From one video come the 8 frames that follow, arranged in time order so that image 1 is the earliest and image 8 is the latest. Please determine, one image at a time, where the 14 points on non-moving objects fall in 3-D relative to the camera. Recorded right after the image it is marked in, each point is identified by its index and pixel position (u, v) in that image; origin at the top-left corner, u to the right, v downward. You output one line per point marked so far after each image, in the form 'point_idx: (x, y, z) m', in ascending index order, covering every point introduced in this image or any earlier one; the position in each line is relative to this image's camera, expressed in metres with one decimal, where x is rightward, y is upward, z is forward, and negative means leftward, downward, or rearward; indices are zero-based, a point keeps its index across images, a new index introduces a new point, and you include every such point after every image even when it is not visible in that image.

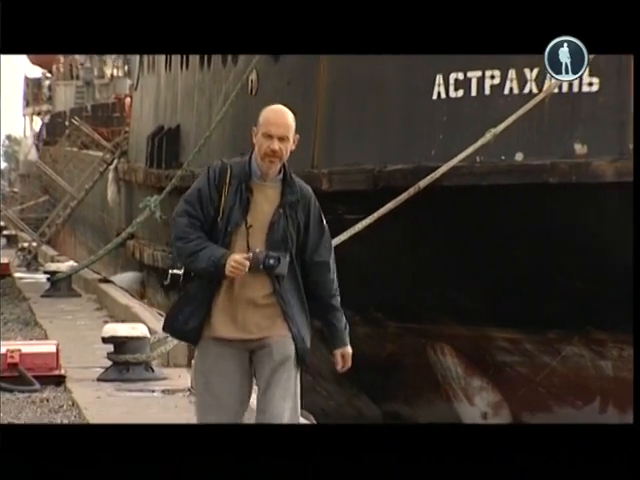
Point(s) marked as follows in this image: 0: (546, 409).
0: (+1.4, -1.0, +5.0) m
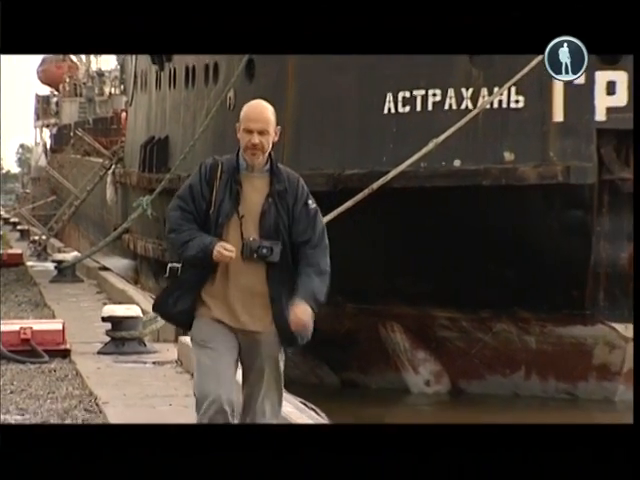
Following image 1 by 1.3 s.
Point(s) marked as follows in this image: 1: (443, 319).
0: (+1.1, -1.0, +5.7) m
1: (+0.9, -0.6, +6.0) m
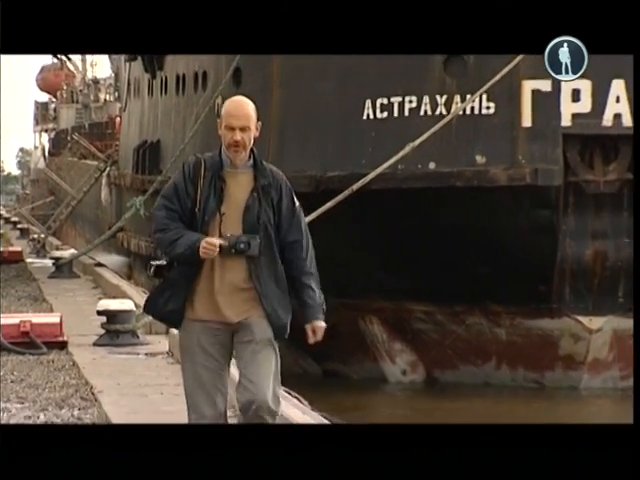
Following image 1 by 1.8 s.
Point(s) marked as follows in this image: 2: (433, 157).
0: (+1.0, -1.0, +6.1) m
1: (+0.8, -0.6, +6.4) m
2: (+0.9, +0.7, +6.4) m
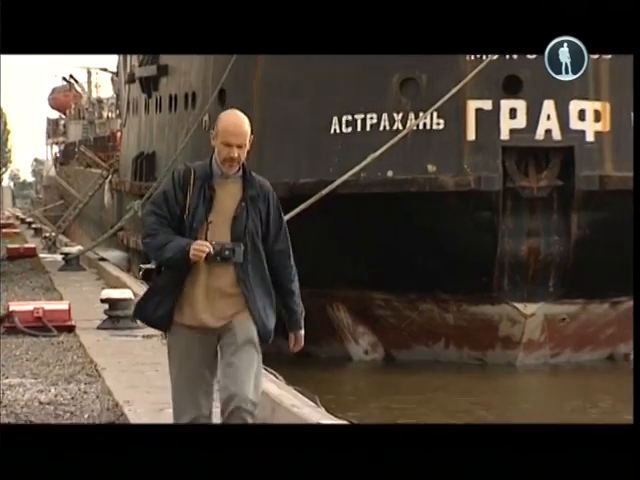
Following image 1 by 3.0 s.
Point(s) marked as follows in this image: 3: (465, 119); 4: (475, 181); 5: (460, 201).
0: (+0.8, -1.0, +7.1) m
1: (+0.5, -0.6, +7.4) m
2: (+0.7, +0.7, +7.4) m
3: (+1.3, +1.1, +7.3) m
4: (+1.4, +0.5, +7.3) m
5: (+1.3, +0.4, +7.3) m
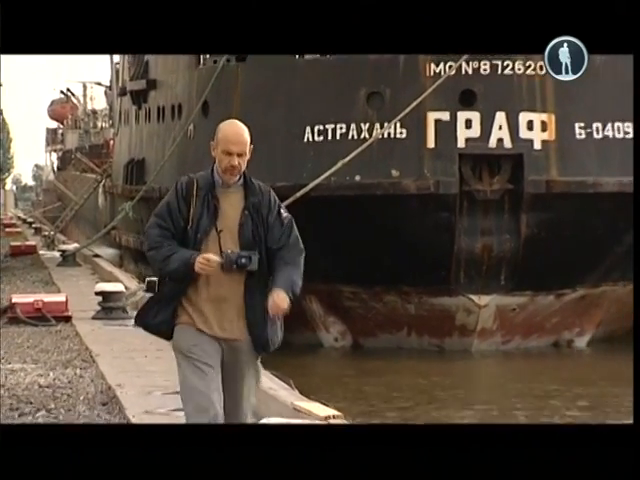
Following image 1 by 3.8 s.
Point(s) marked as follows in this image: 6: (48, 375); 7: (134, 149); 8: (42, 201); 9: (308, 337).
0: (+0.5, -0.9, +7.9) m
1: (+0.3, -0.5, +8.2) m
2: (+0.4, +0.7, +8.2) m
3: (+1.1, +1.1, +8.0) m
4: (+1.2, +0.6, +8.1) m
5: (+1.0, +0.4, +8.1) m
6: (-2.2, -1.1, +6.6) m
7: (-2.3, +1.1, +10.0) m
8: (-3.0, +0.4, +8.6) m
9: (-0.1, -1.0, +8.1) m
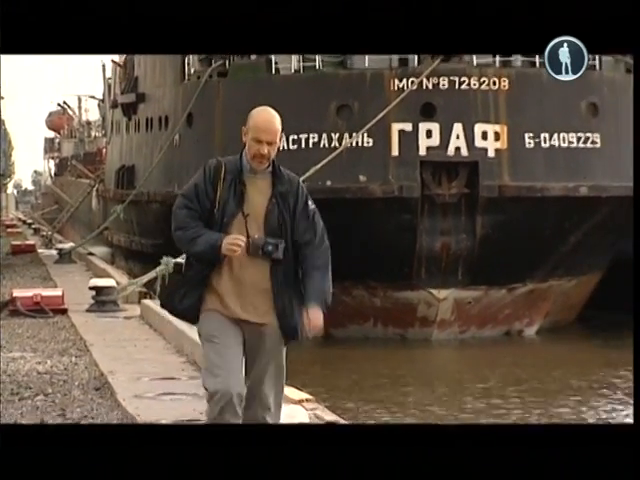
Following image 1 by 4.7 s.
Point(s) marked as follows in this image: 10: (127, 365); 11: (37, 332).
0: (+0.2, -0.9, +8.7) m
1: (0.0, -0.5, +9.0) m
2: (+0.1, +0.7, +9.0) m
3: (+0.8, +1.1, +8.9) m
4: (+0.9, +0.6, +8.9) m
5: (+0.7, +0.4, +8.9) m
6: (-2.5, -1.1, +7.3) m
7: (-2.6, +1.1, +10.8) m
8: (-3.3, +0.4, +9.3) m
9: (-0.4, -1.0, +8.8) m
10: (-1.9, -1.2, +7.7) m
11: (-2.8, -0.9, +7.9) m
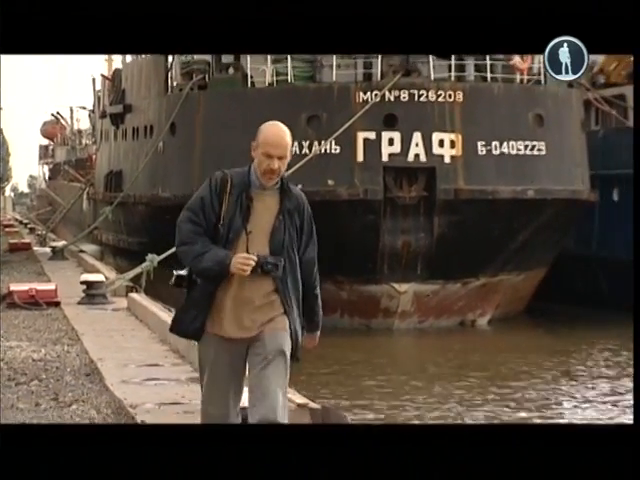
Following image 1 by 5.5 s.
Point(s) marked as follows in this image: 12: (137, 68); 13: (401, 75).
0: (-0.1, -0.9, +9.6) m
1: (-0.3, -0.5, +9.8) m
2: (-0.2, +0.7, +9.8) m
3: (+0.4, +1.1, +9.7) m
4: (+0.5, +0.6, +9.8) m
5: (+0.4, +0.4, +9.8) m
6: (-2.8, -1.1, +8.2) m
7: (-3.0, +1.1, +11.6) m
8: (-3.6, +0.4, +10.1) m
9: (-0.7, -1.0, +9.7) m
10: (-2.2, -1.2, +8.6) m
11: (-3.1, -0.9, +8.7) m
12: (-2.1, +2.0, +9.2) m
13: (+1.0, +2.0, +9.5) m
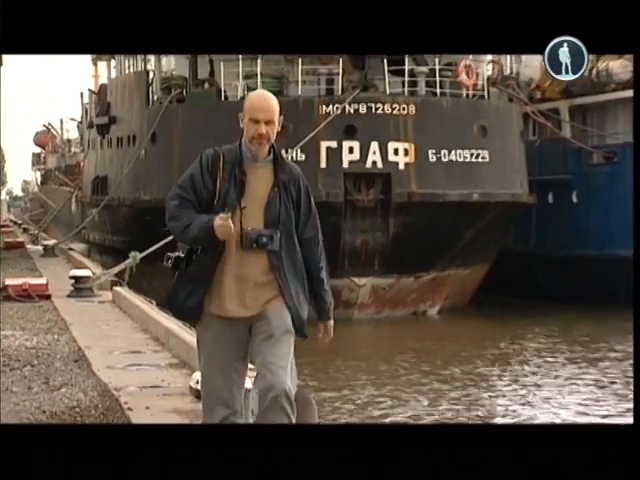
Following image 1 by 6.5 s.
0: (-0.6, -0.9, +10.6) m
1: (-0.8, -0.5, +10.9) m
2: (-0.7, +0.7, +10.9) m
3: (0.0, +1.2, +10.8) m
4: (+0.1, +0.6, +10.8) m
5: (-0.1, +0.4, +10.9) m
6: (-3.3, -1.1, +9.1) m
7: (-3.5, +1.1, +12.6) m
8: (-4.1, +0.4, +11.1) m
9: (-1.2, -0.9, +10.7) m
10: (-2.6, -1.2, +9.6) m
11: (-3.6, -0.9, +9.7) m
12: (-2.5, +2.0, +10.2) m
13: (+0.5, +2.0, +10.6) m
